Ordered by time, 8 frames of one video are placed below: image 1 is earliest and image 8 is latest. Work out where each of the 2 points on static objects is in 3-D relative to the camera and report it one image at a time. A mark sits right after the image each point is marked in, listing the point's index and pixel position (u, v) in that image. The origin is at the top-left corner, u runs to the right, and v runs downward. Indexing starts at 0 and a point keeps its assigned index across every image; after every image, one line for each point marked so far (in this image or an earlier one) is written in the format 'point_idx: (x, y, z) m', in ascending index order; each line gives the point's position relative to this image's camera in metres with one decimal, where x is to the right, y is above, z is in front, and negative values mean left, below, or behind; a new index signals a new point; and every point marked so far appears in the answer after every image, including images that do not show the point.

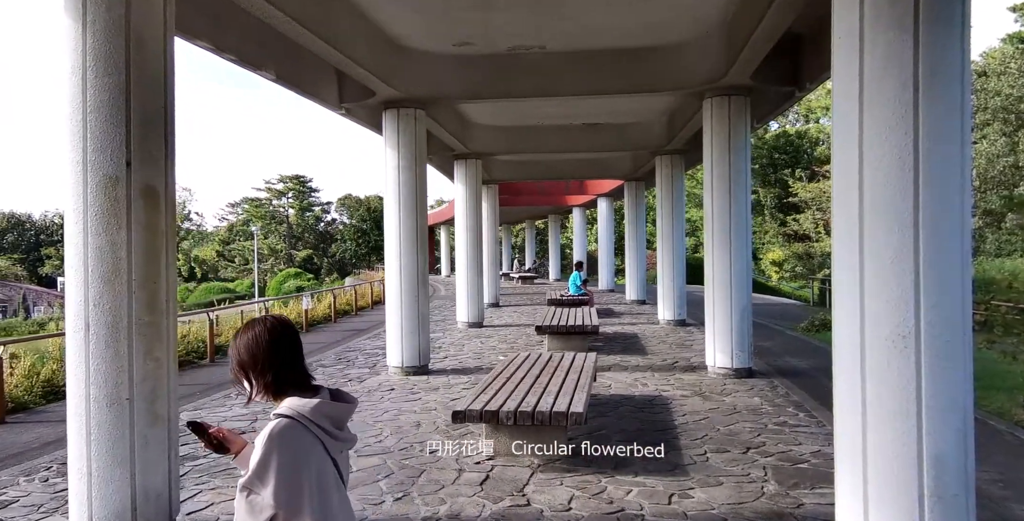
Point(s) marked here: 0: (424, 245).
0: (-1.1, +0.2, +9.4) m
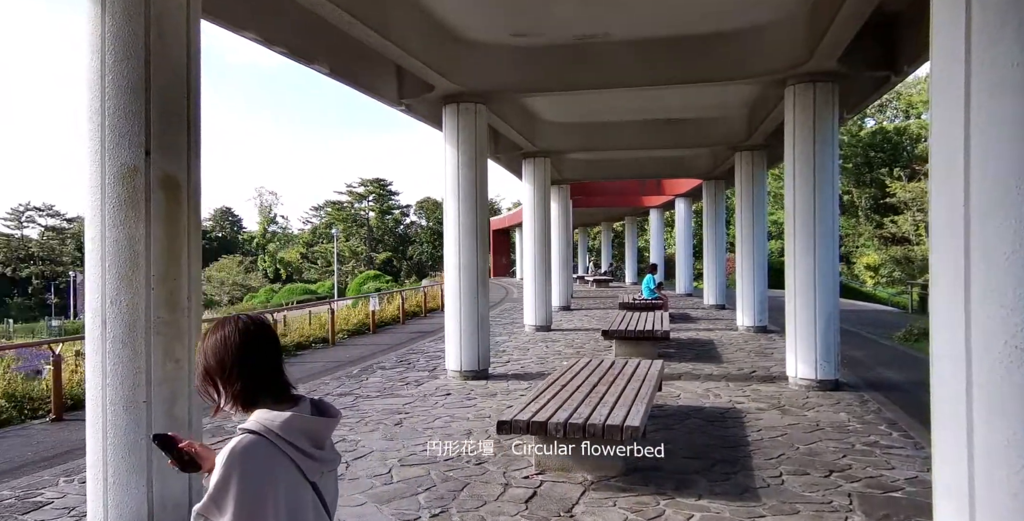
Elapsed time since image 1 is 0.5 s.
0: (-0.3, +0.2, +9.1) m
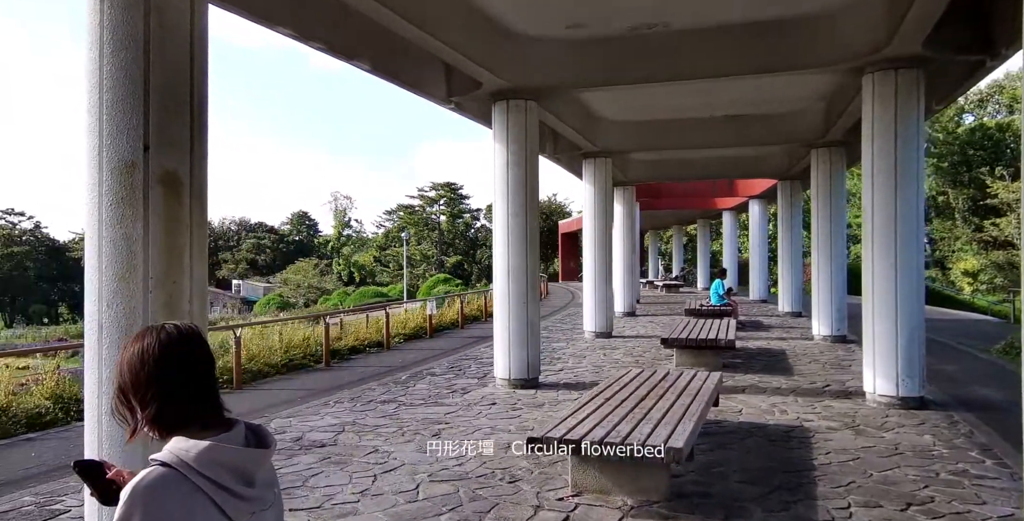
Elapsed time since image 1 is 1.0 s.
0: (+0.3, +0.2, +8.7) m
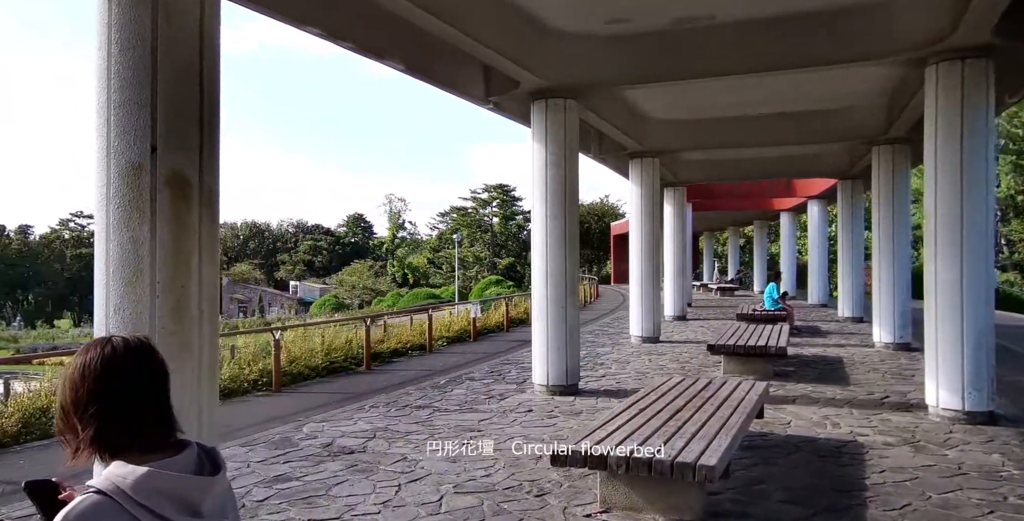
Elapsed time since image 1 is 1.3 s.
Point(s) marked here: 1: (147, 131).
0: (+0.7, +0.1, +8.5) m
1: (-1.8, +0.6, +3.5) m
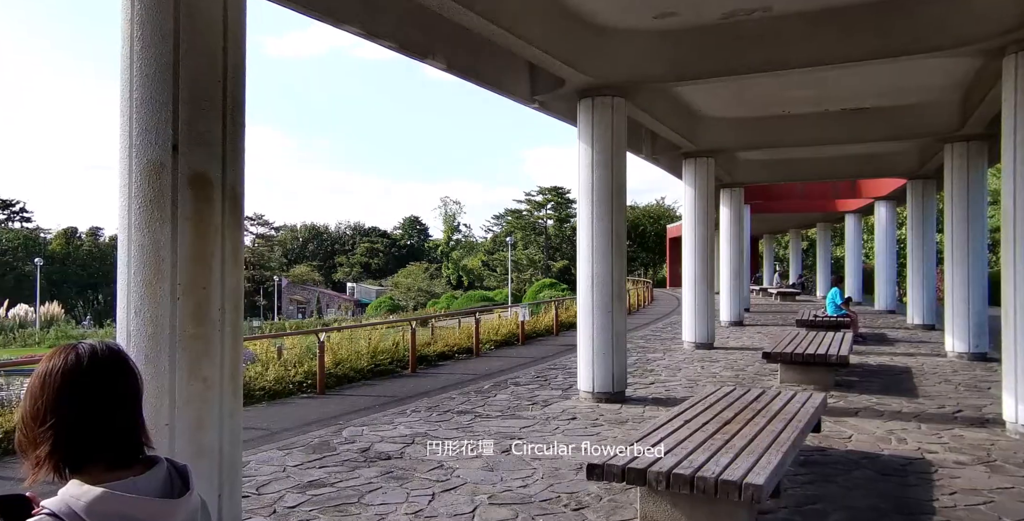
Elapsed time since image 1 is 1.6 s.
0: (+1.3, +0.1, +8.2) m
1: (-1.6, +0.6, +3.4) m
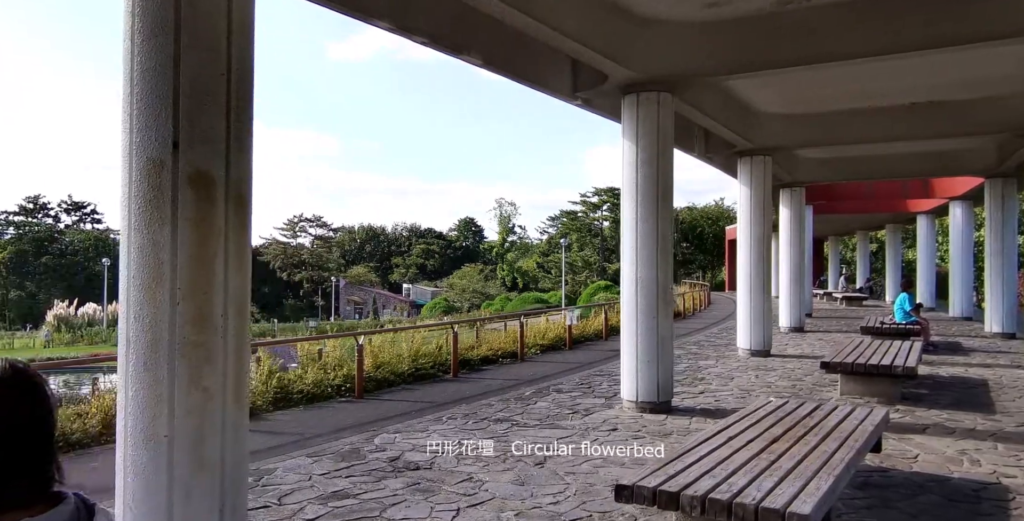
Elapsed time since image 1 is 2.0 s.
0: (+1.7, +0.1, +7.8) m
1: (-1.6, +0.6, +3.2) m
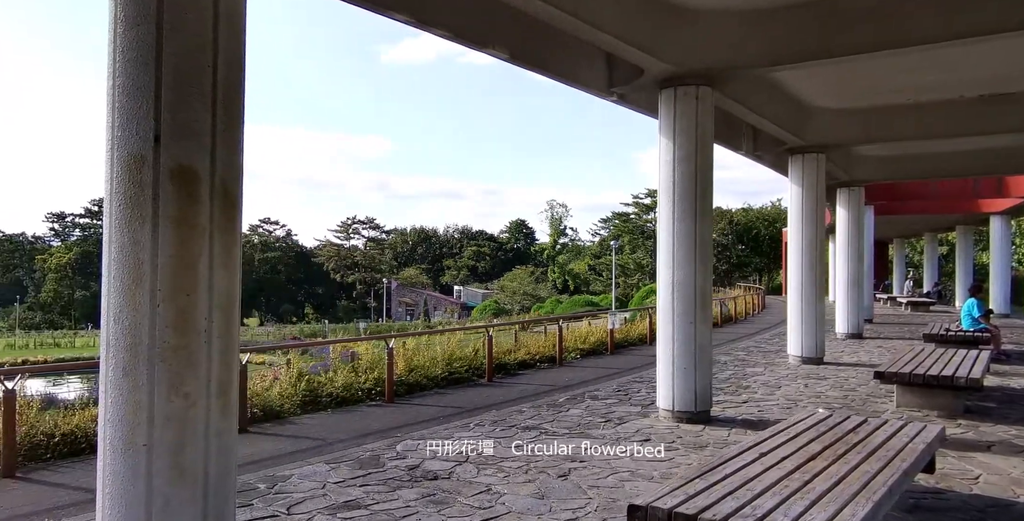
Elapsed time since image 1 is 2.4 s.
0: (+2.0, 0.0, +7.4) m
1: (-1.6, +0.6, +3.1) m
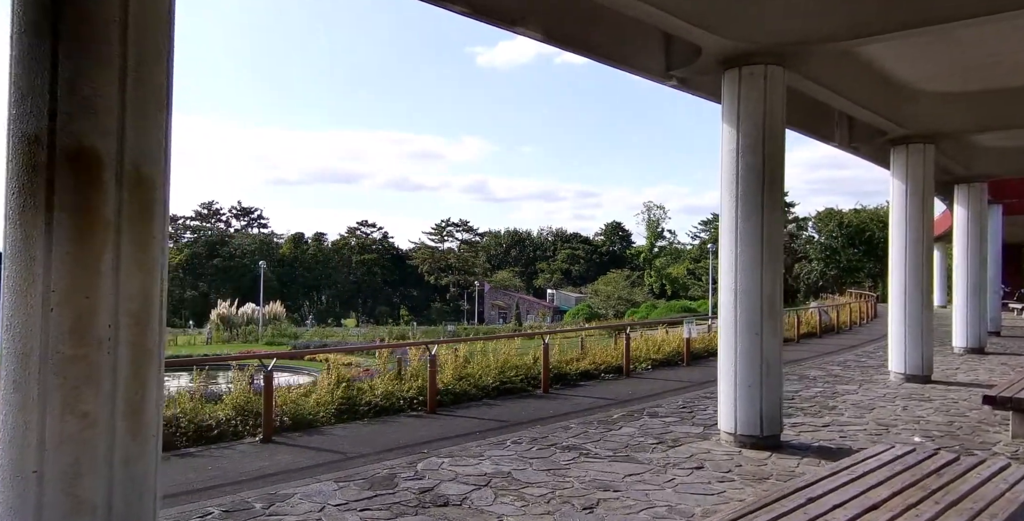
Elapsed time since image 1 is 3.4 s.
0: (+2.4, 0.0, +6.5) m
1: (-1.8, +0.6, +2.7) m
